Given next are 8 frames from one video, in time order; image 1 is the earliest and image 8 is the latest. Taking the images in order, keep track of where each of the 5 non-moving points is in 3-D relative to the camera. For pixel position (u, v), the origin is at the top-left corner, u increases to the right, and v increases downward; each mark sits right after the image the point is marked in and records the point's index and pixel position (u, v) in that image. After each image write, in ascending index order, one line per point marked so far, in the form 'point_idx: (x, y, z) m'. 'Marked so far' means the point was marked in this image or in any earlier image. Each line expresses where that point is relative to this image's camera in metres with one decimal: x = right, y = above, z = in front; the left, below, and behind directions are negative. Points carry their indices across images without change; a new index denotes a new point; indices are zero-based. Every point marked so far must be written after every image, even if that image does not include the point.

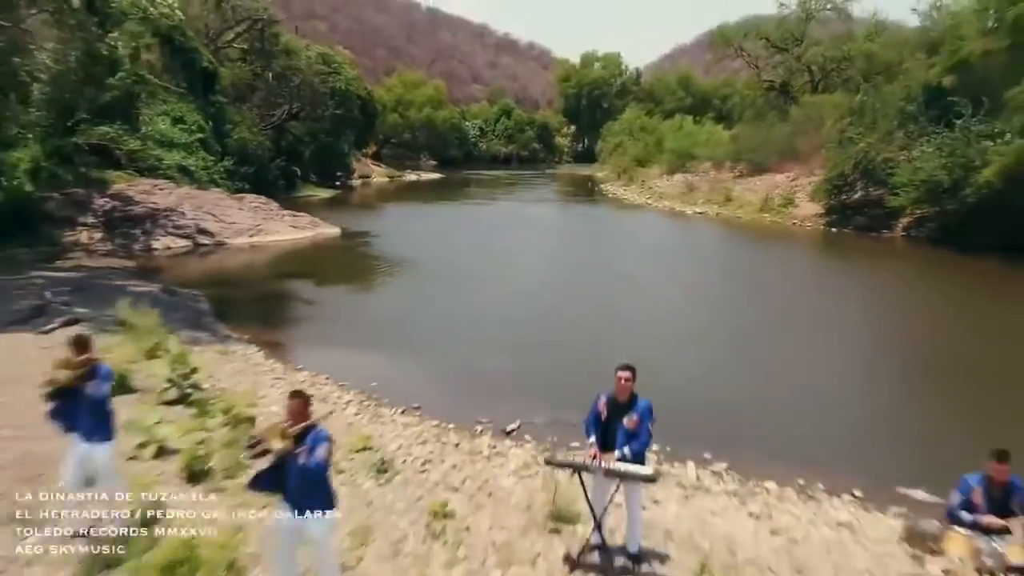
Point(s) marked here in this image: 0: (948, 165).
0: (+9.2, +2.5, +18.9) m
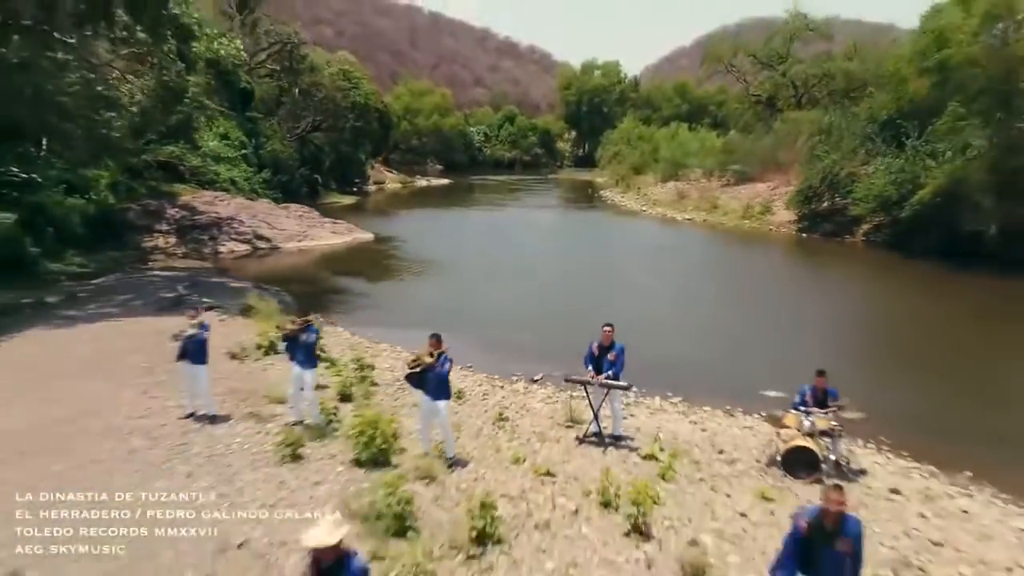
0: (+9.4, +2.6, +22.0) m
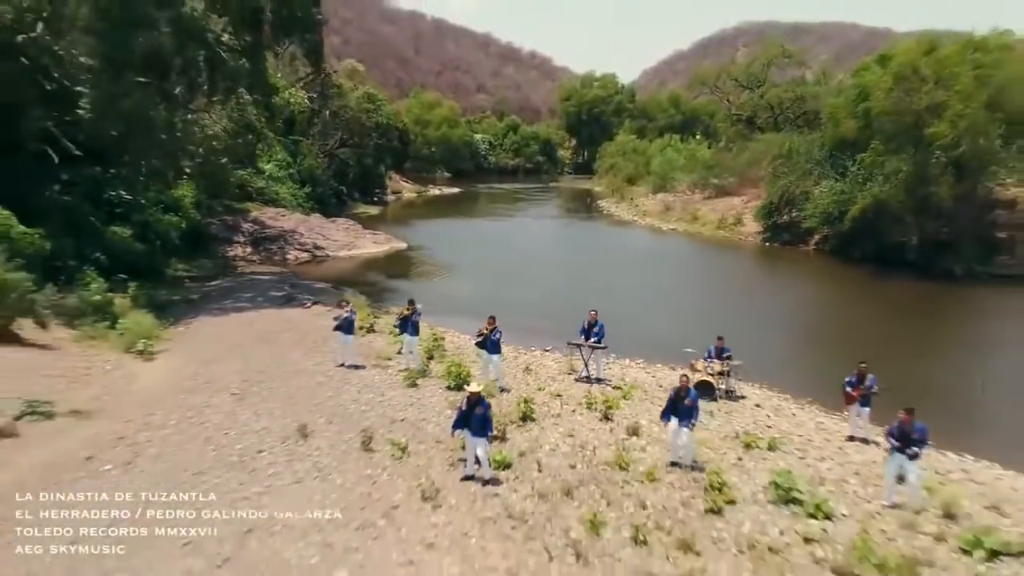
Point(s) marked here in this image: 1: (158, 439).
0: (+9.8, +2.6, +26.7) m
1: (-3.6, -1.5, +8.9) m
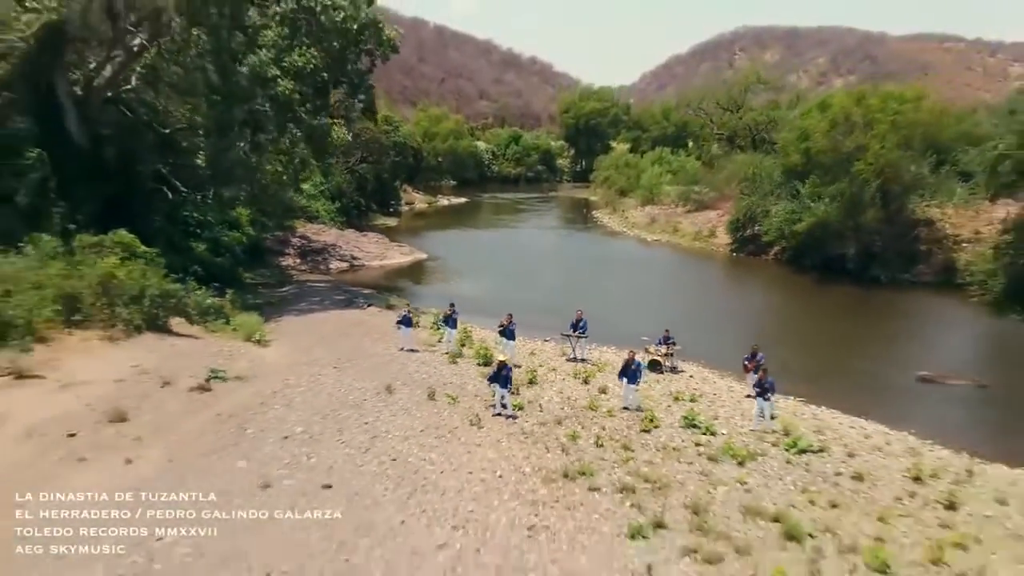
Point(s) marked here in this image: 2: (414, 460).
0: (+9.9, +2.4, +31.8) m
1: (-3.4, -1.6, +14.0) m
2: (-1.2, -2.1, +11.2) m
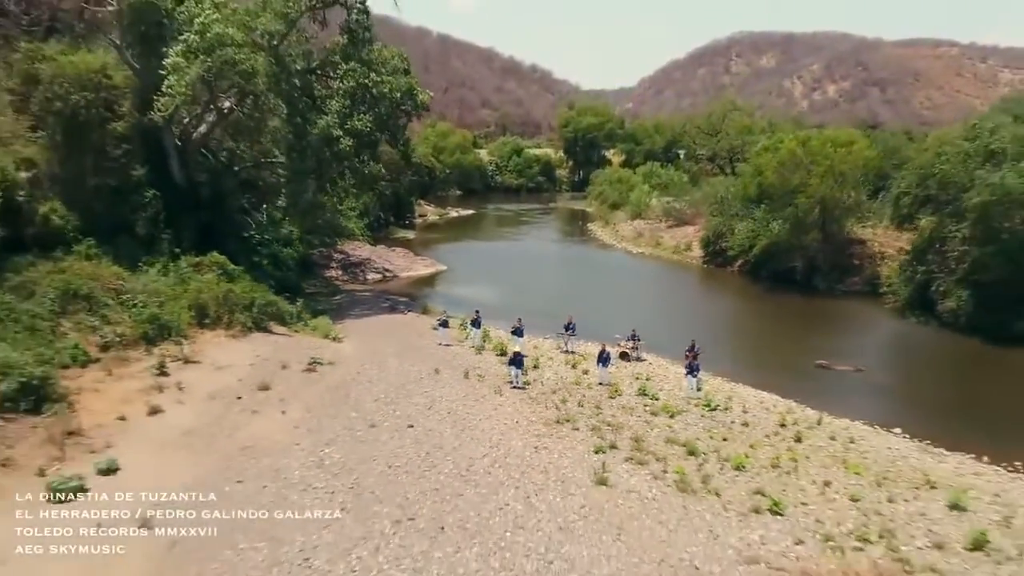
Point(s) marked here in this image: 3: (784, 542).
0: (+10.2, +2.1, +38.0) m
1: (-3.2, -1.9, +20.2) m
2: (-1.0, -2.4, +17.4) m
3: (+3.7, -3.4, +11.9) m
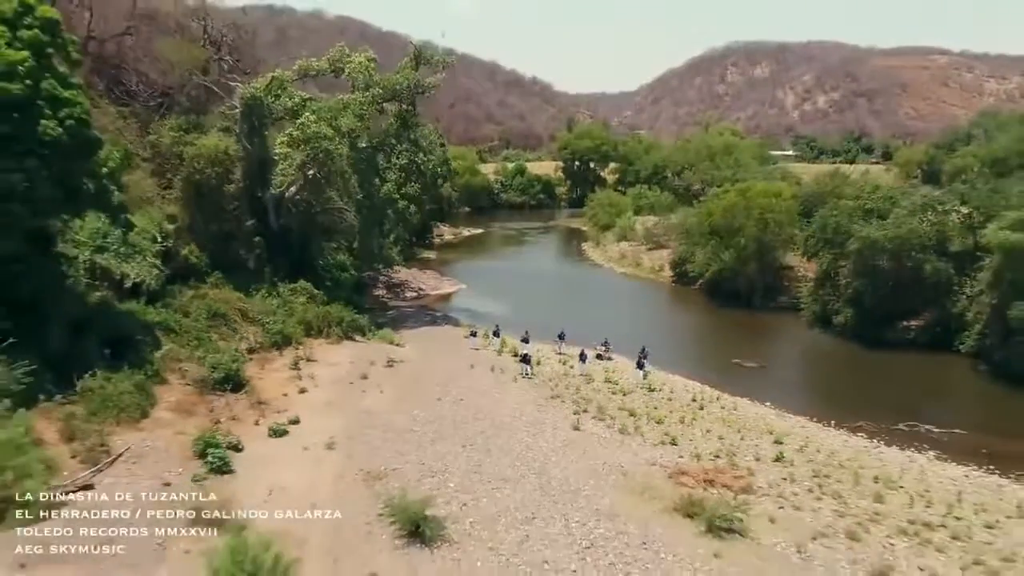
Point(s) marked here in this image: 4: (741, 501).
0: (+10.5, +1.3, +48.3) m
1: (-2.8, -2.8, +30.5) m
2: (-0.6, -3.2, +27.7) m
3: (+4.1, -4.2, +22.2) m
4: (+5.0, -4.6, +19.1) m
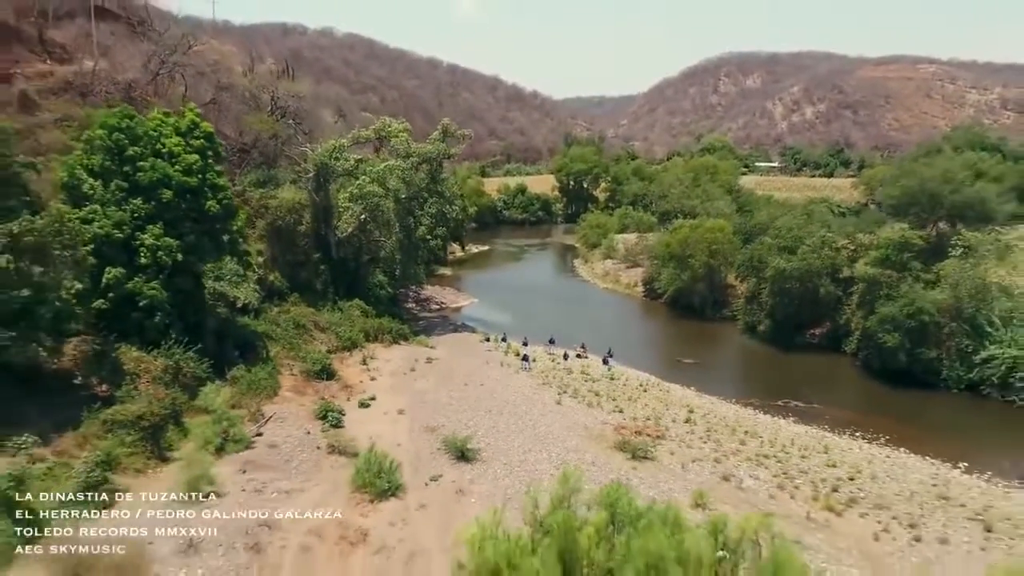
0: (+10.7, +0.4, +60.8) m
1: (-2.6, -3.7, +43.0) m
2: (-0.5, -4.2, +40.2) m
3: (+4.2, -5.1, +34.6) m
4: (+5.1, -5.5, +31.5) m
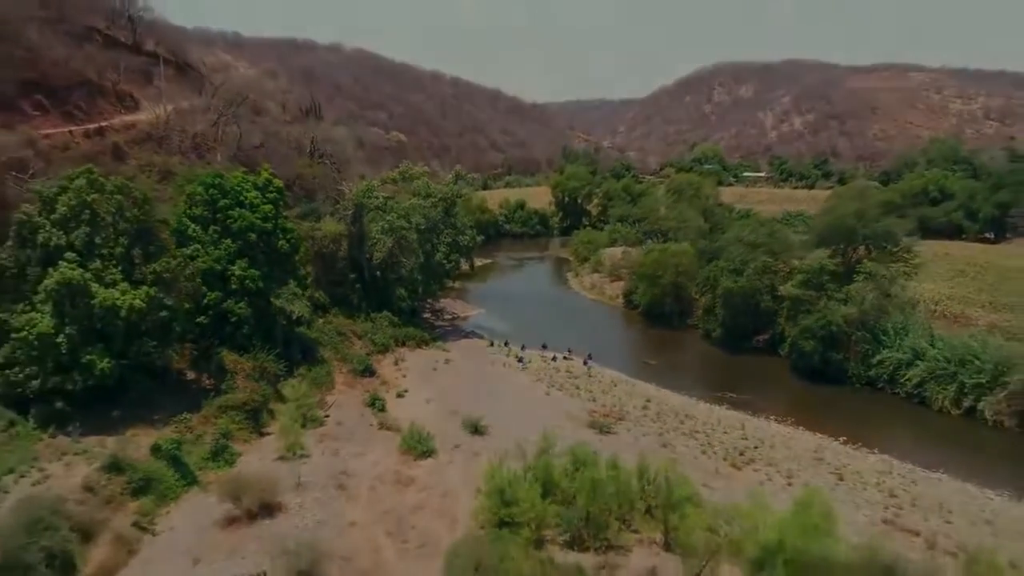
0: (+10.7, -0.6, +72.1) m
1: (-2.6, -4.7, +54.3) m
2: (-0.5, -5.2, +51.5) m
3: (+4.2, -6.1, +46.0) m
4: (+5.1, -6.5, +42.9) m
